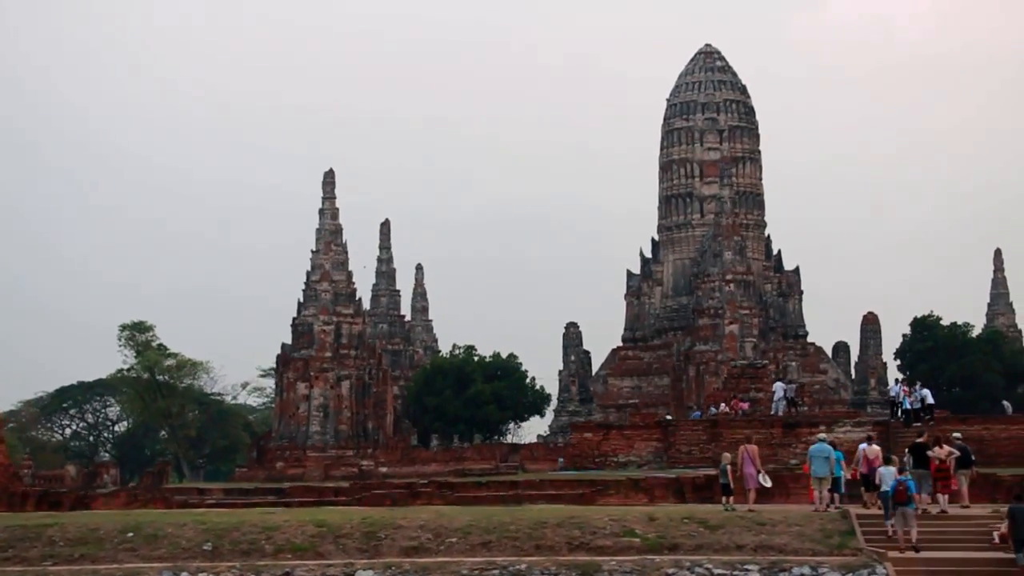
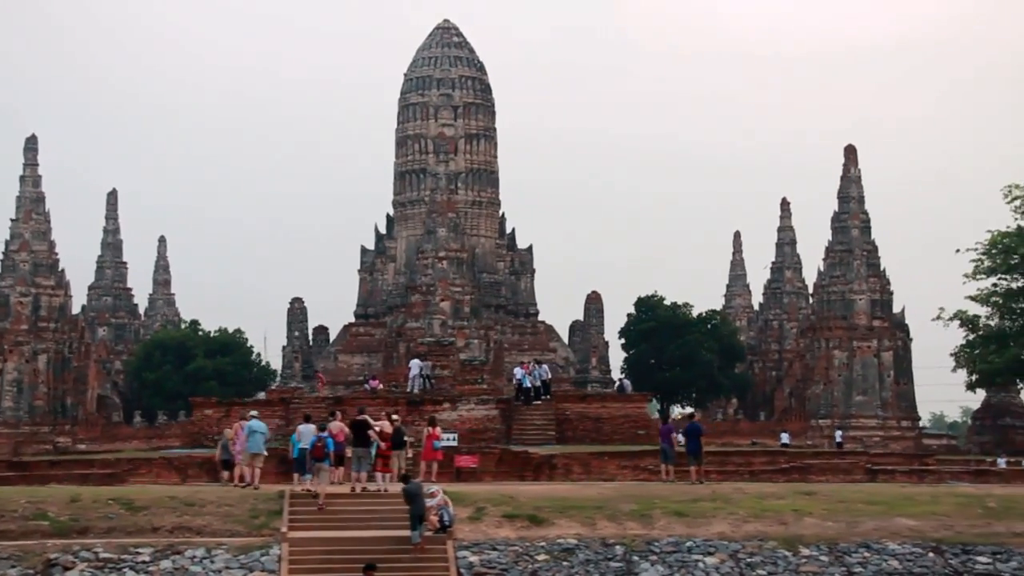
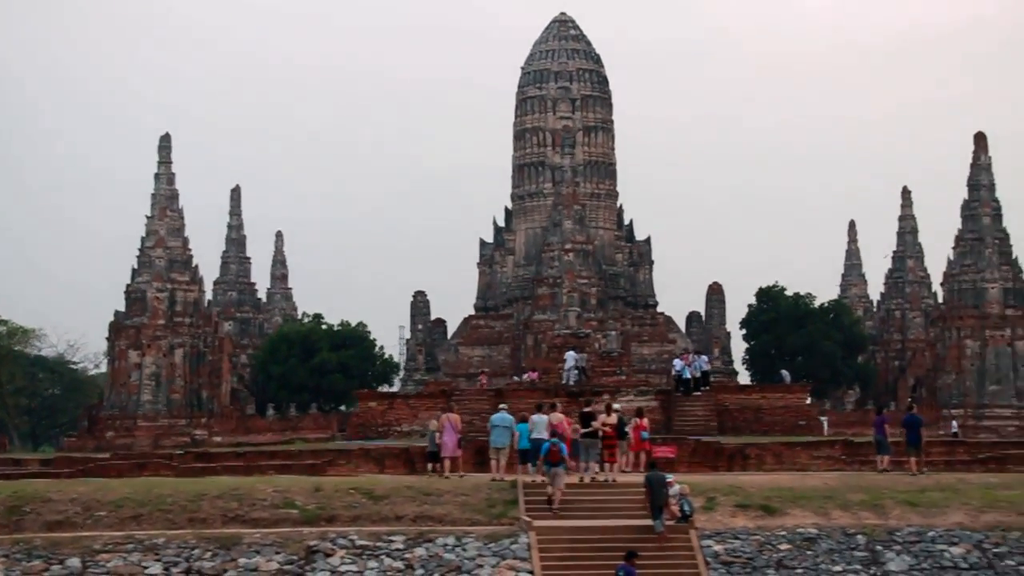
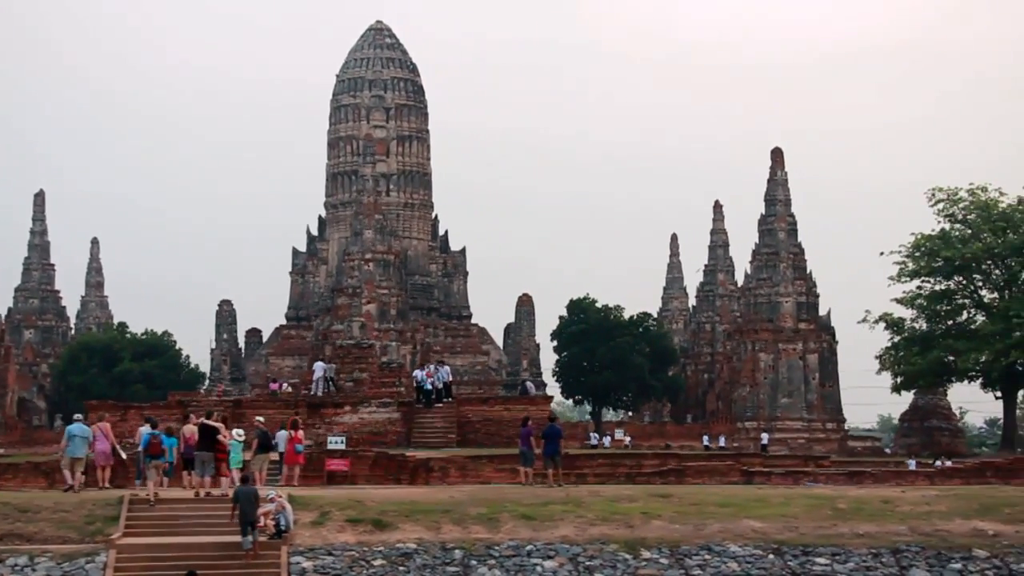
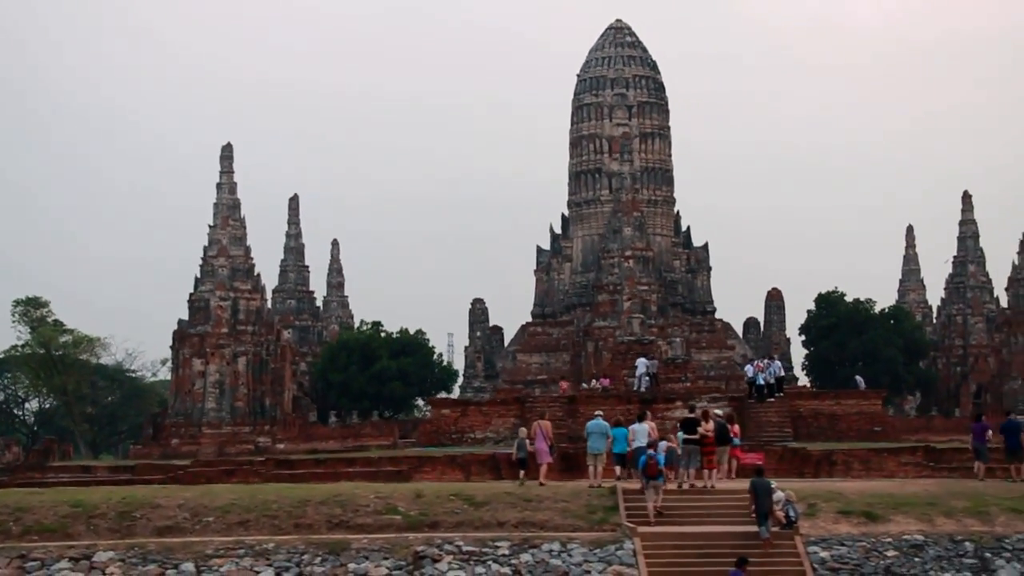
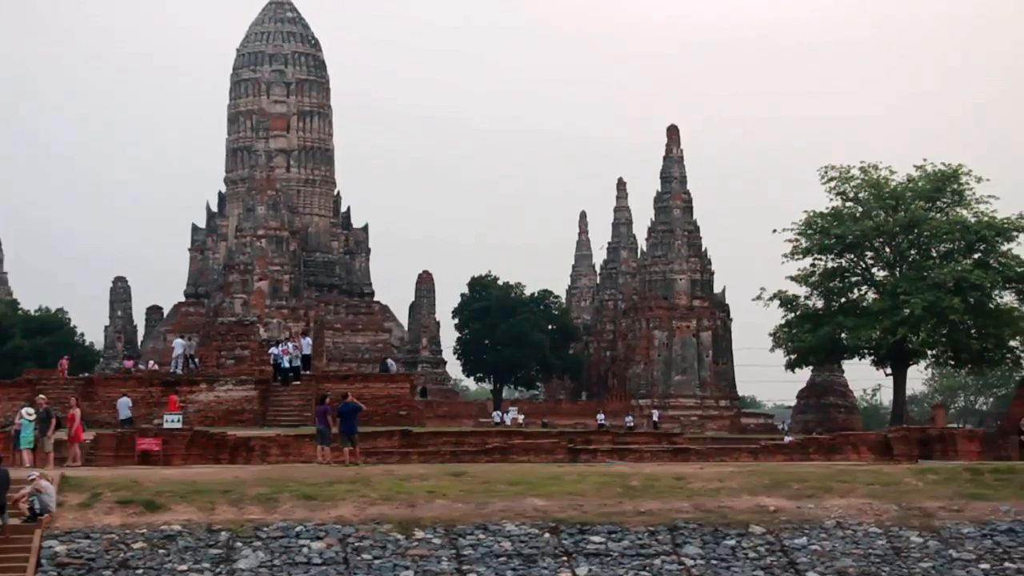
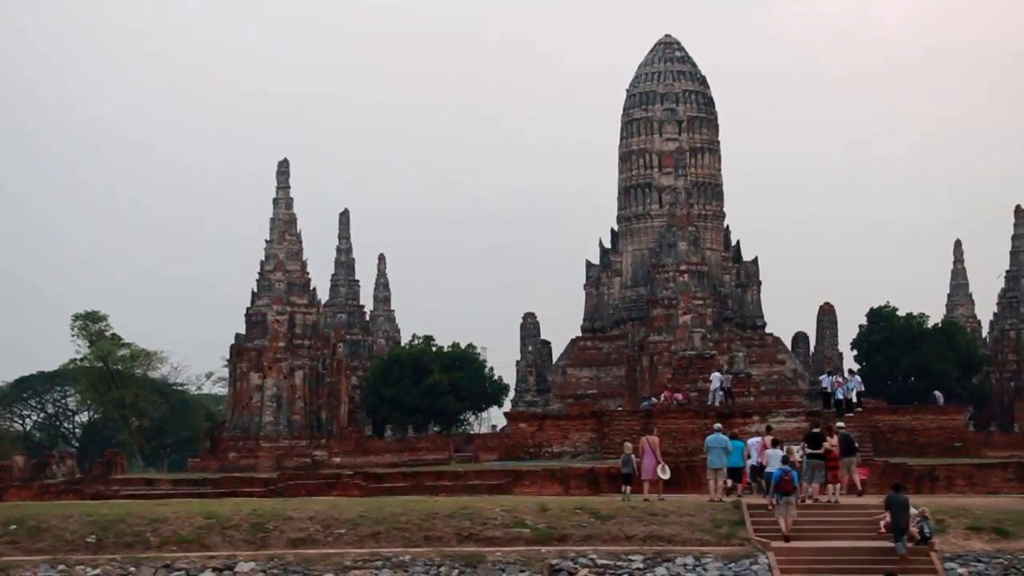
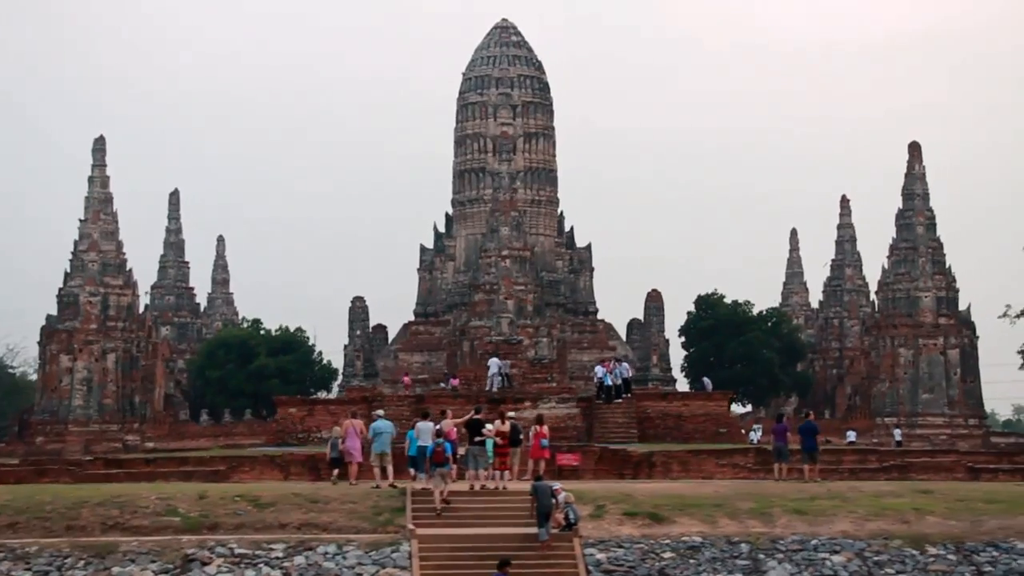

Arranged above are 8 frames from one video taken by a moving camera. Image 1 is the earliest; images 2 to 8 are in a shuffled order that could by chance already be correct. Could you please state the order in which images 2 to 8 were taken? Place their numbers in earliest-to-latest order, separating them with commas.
7, 5, 3, 8, 2, 4, 6
